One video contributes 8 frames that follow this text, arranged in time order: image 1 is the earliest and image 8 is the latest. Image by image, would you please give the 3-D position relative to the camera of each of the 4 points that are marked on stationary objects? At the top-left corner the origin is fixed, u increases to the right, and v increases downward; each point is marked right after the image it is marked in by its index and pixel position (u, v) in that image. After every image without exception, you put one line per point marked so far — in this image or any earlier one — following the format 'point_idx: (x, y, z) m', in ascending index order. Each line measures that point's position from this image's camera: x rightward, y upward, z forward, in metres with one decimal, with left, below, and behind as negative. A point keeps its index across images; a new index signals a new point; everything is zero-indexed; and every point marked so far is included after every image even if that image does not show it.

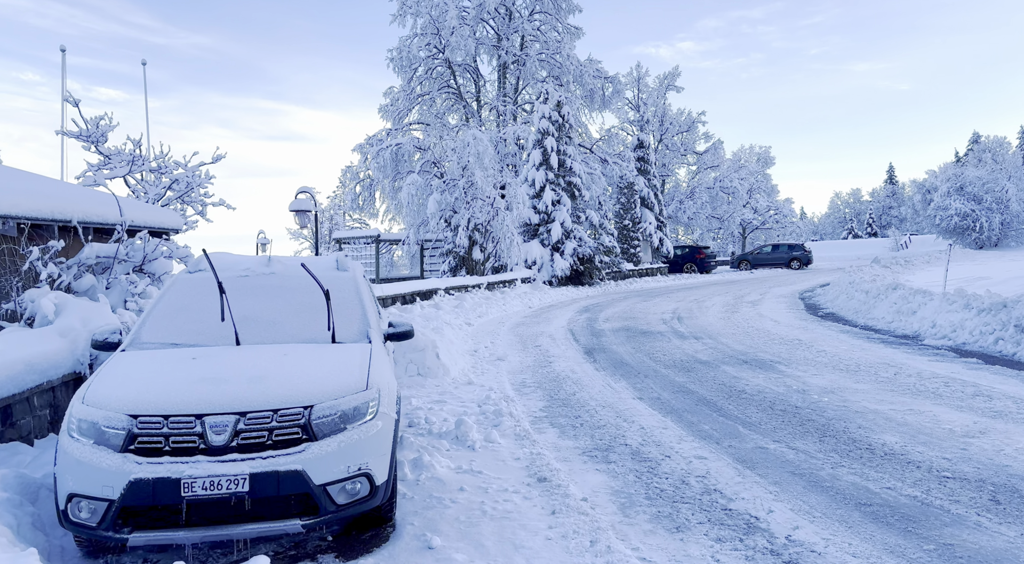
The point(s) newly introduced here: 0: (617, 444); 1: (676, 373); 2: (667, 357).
0: (+1.0, -1.6, +6.5) m
1: (+2.5, -1.3, +10.0) m
2: (+2.6, -1.3, +11.2) m
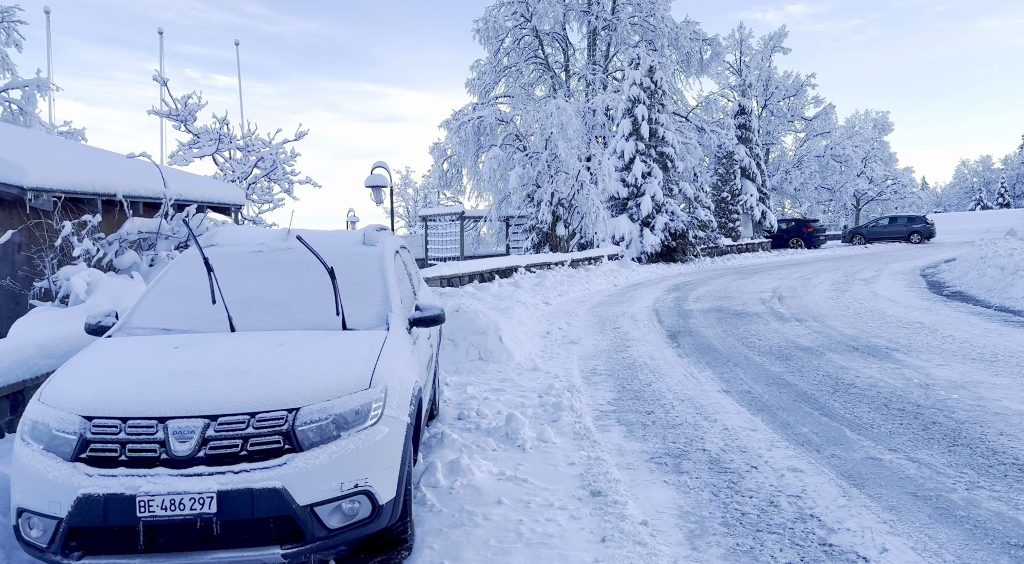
0: (+1.5, -1.4, +5.5) m
1: (+3.4, -1.0, +8.8) m
2: (+3.7, -0.9, +10.0) m
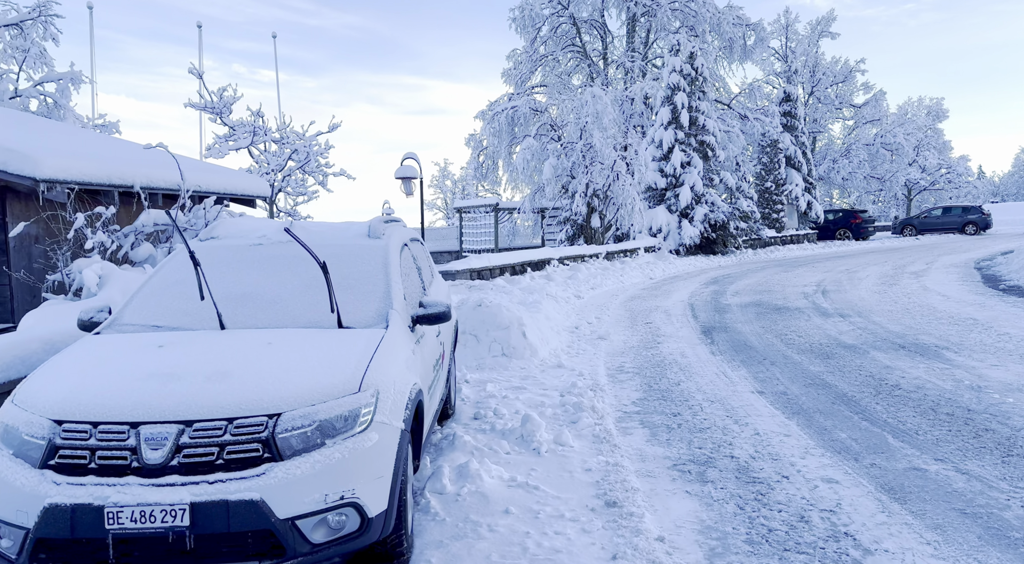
0: (+1.6, -1.3, +5.2) m
1: (+3.7, -1.0, +8.3) m
2: (+4.1, -0.8, +9.5) m
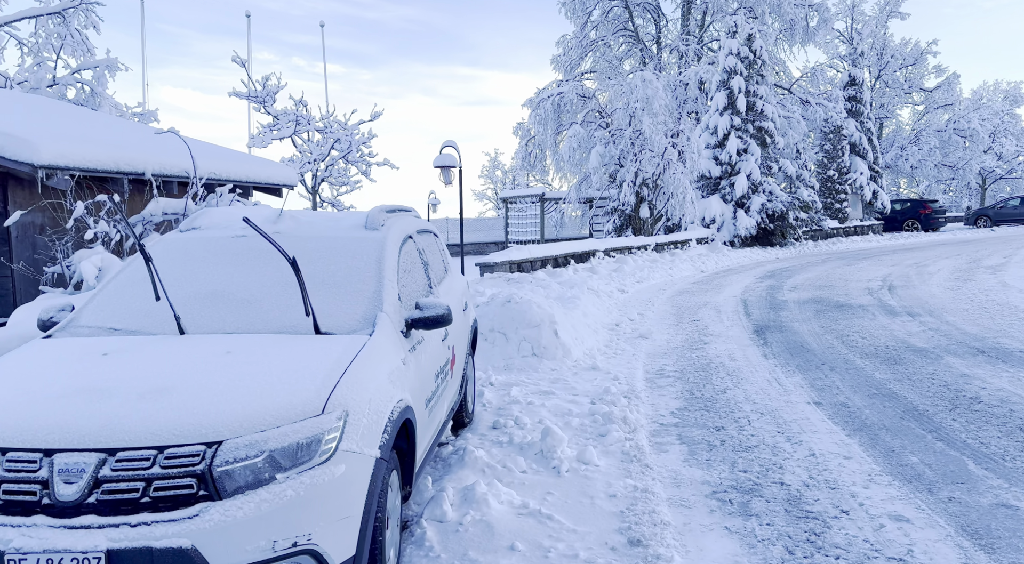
0: (+1.7, -1.3, +4.5) m
1: (+4.1, -0.9, +7.4) m
2: (+4.5, -0.8, +8.6) m
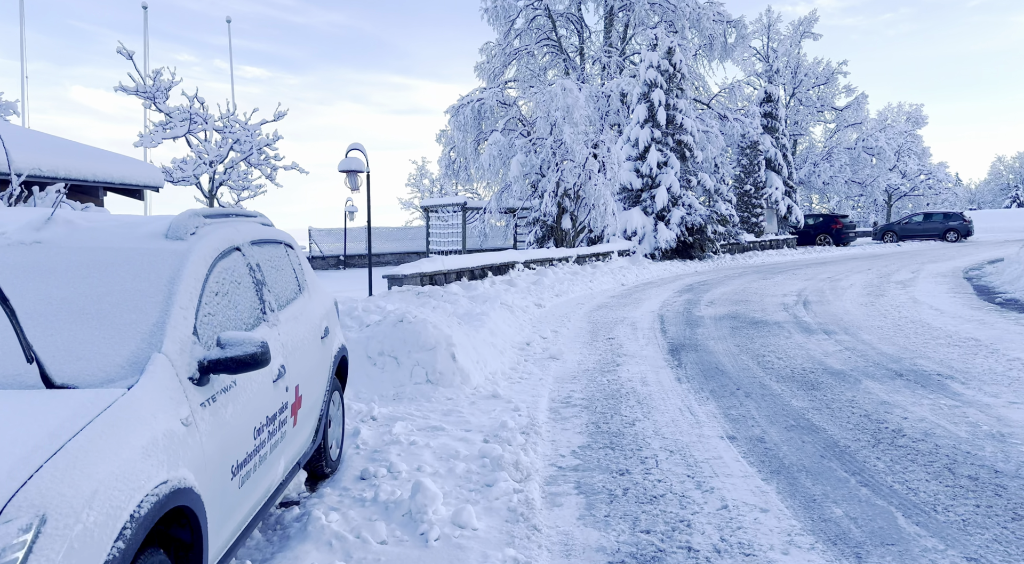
0: (+0.9, -1.5, +3.8) m
1: (+2.9, -1.1, +6.9) m
2: (+3.3, -1.0, +8.2) m
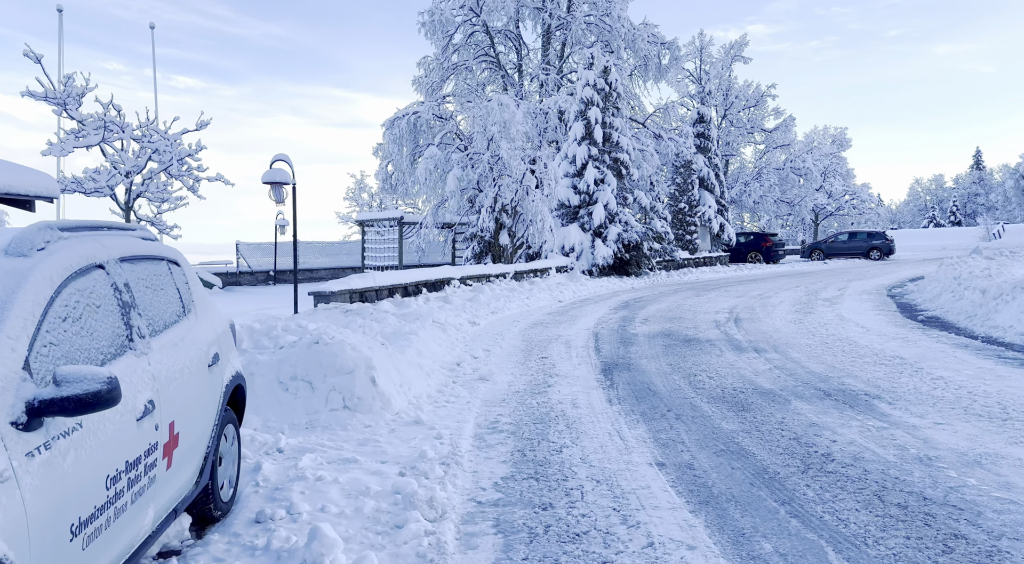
0: (+0.4, -1.6, +3.5) m
1: (+2.2, -1.3, +6.8) m
2: (+2.4, -1.2, +8.1) m
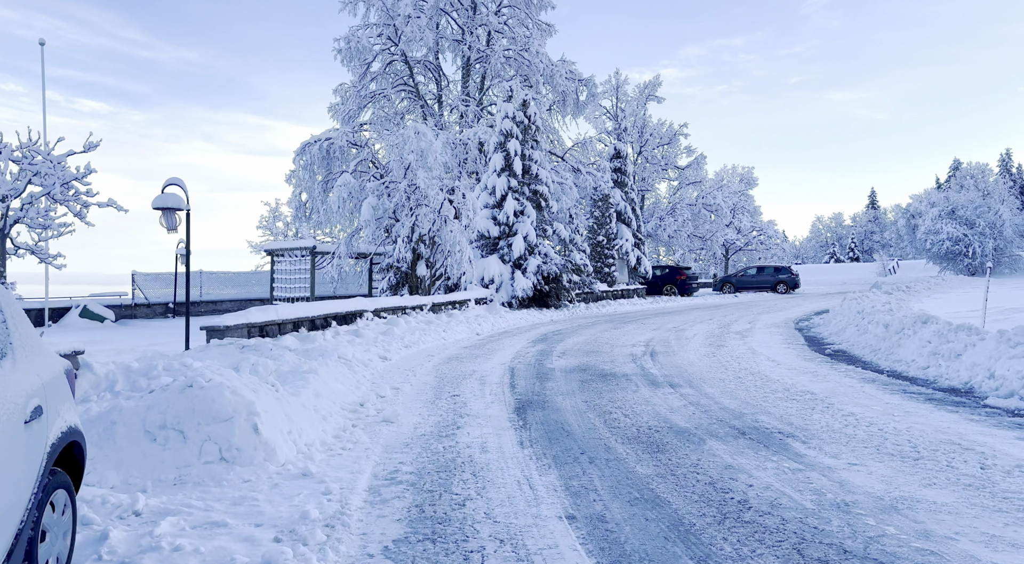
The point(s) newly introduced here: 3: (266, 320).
0: (-0.1, -1.8, +2.9) m
1: (+1.2, -1.7, +6.5) m
2: (+1.3, -1.6, +7.7) m
3: (-4.8, -0.8, +13.2) m
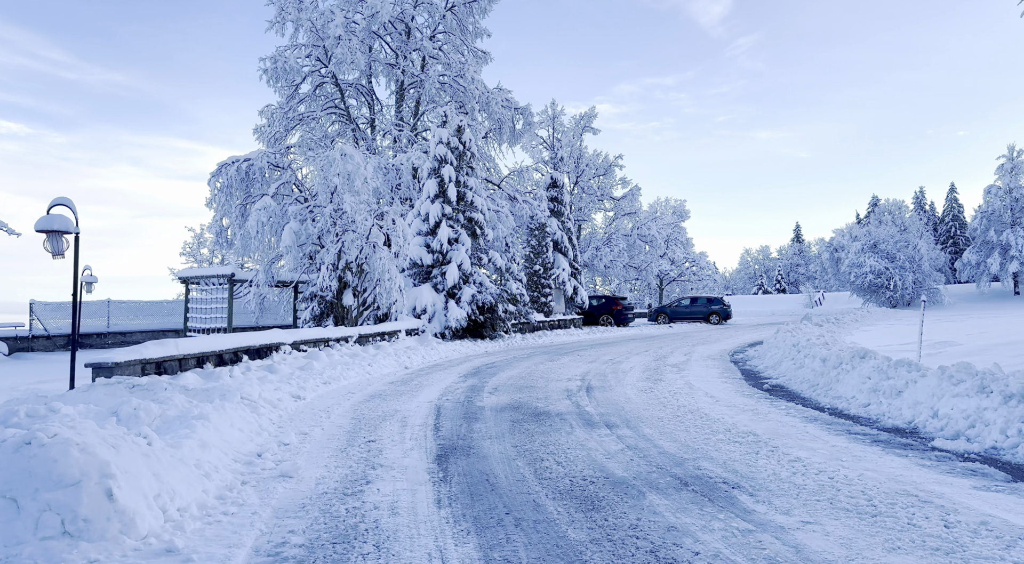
0: (-0.5, -1.9, +2.1) m
1: (+0.5, -2.0, +5.7) m
2: (+0.5, -2.0, +7.0) m
3: (-6.2, -1.3, +11.8) m
